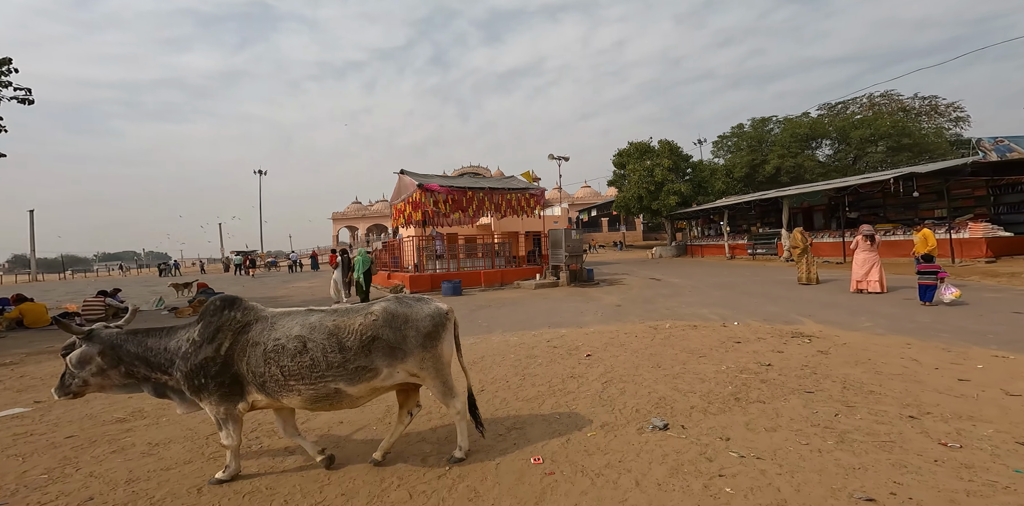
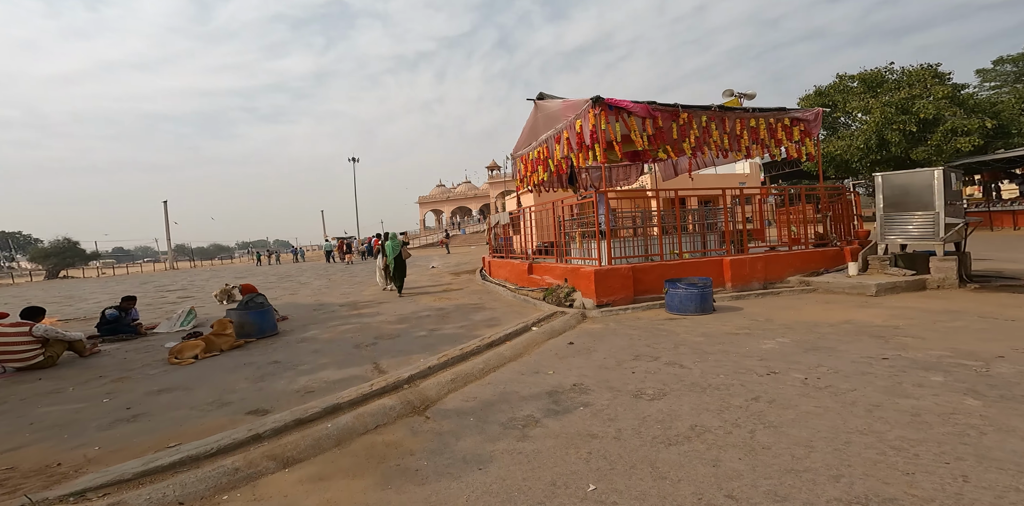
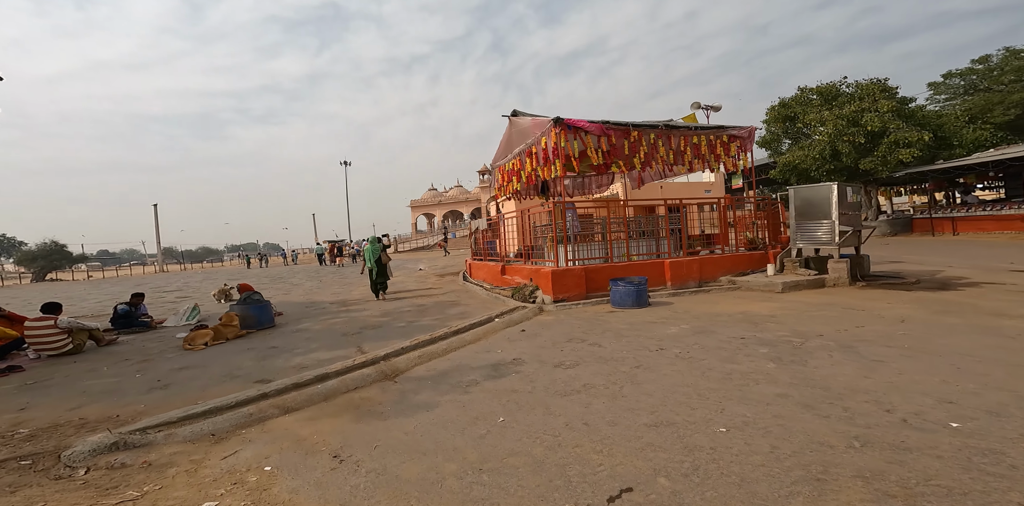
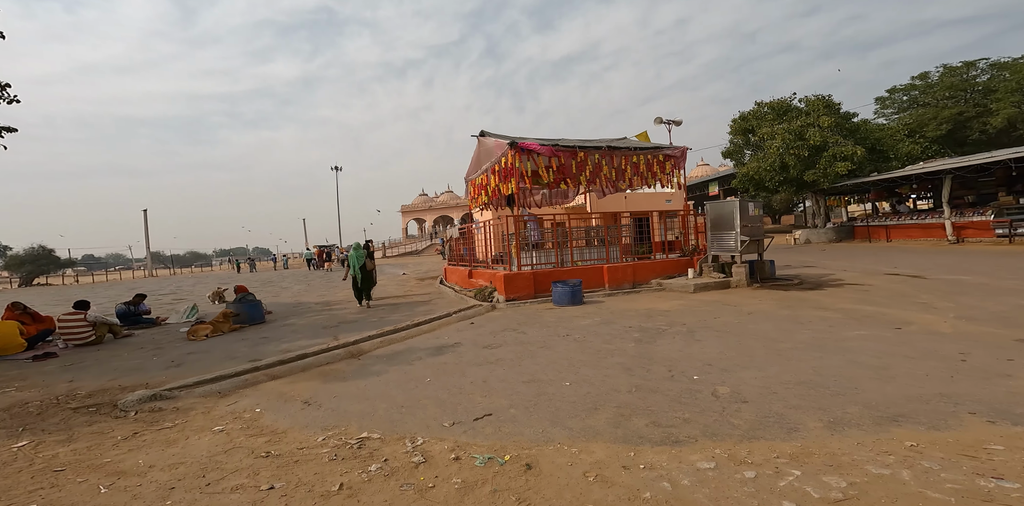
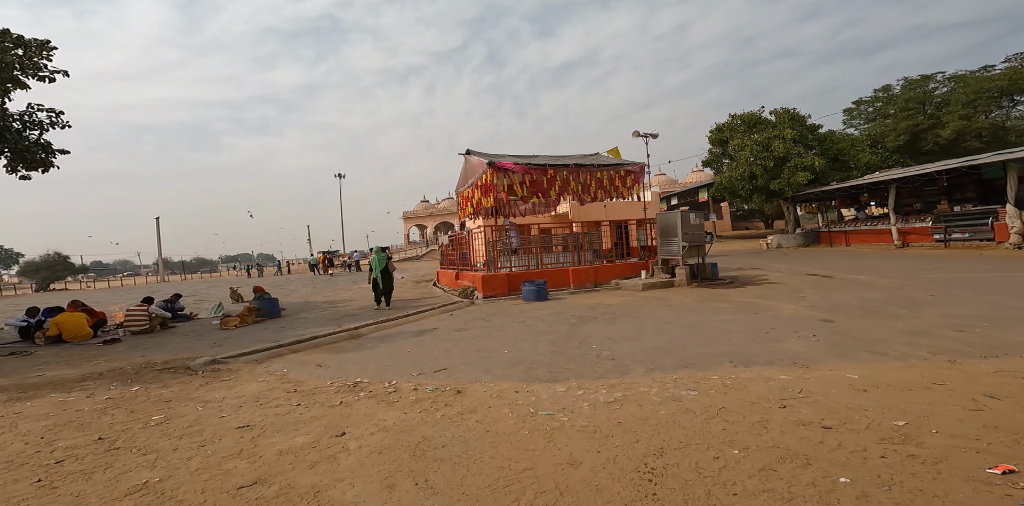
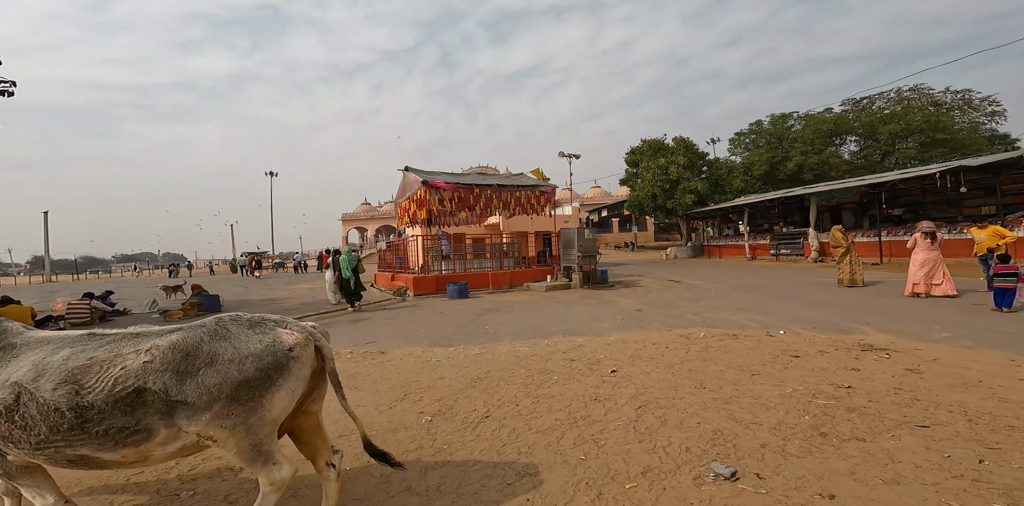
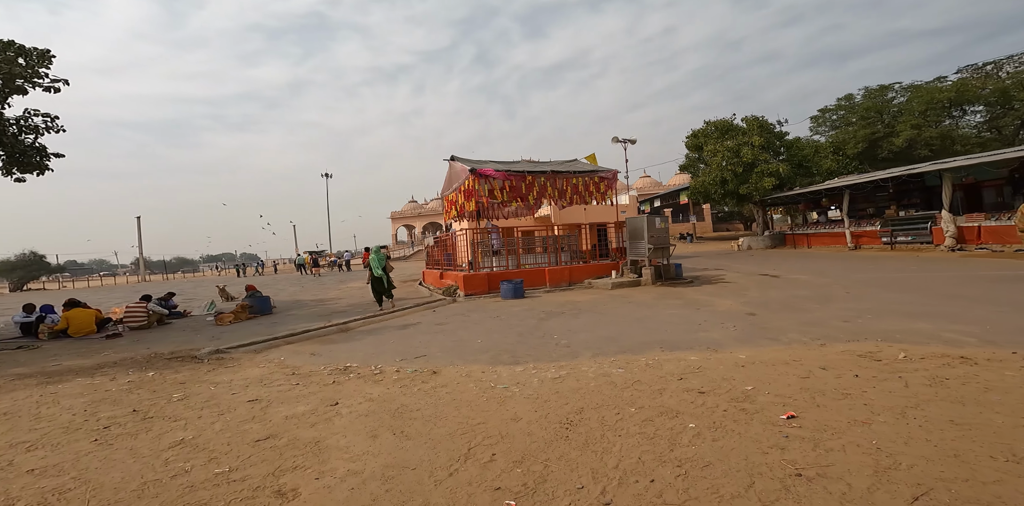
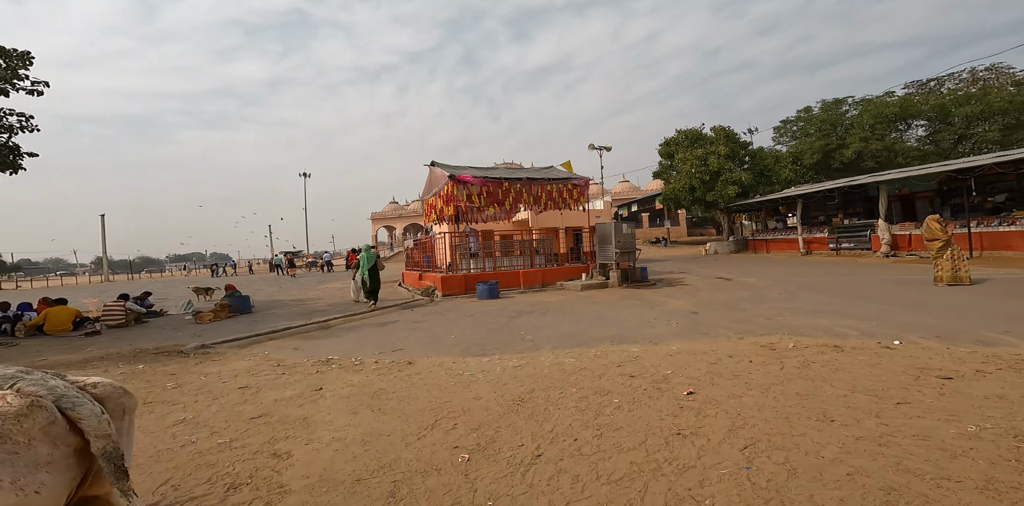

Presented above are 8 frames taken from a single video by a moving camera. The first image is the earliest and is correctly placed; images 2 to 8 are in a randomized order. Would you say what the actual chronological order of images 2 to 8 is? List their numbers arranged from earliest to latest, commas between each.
6, 8, 7, 5, 4, 3, 2
